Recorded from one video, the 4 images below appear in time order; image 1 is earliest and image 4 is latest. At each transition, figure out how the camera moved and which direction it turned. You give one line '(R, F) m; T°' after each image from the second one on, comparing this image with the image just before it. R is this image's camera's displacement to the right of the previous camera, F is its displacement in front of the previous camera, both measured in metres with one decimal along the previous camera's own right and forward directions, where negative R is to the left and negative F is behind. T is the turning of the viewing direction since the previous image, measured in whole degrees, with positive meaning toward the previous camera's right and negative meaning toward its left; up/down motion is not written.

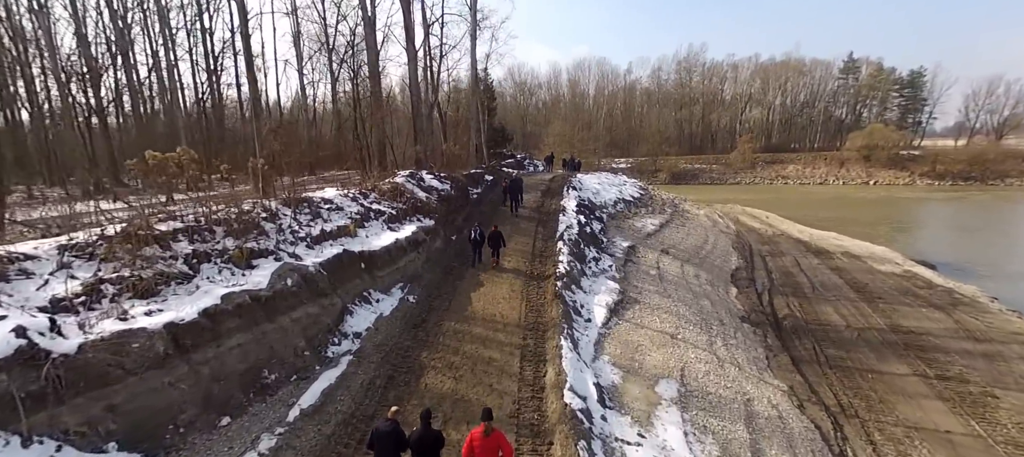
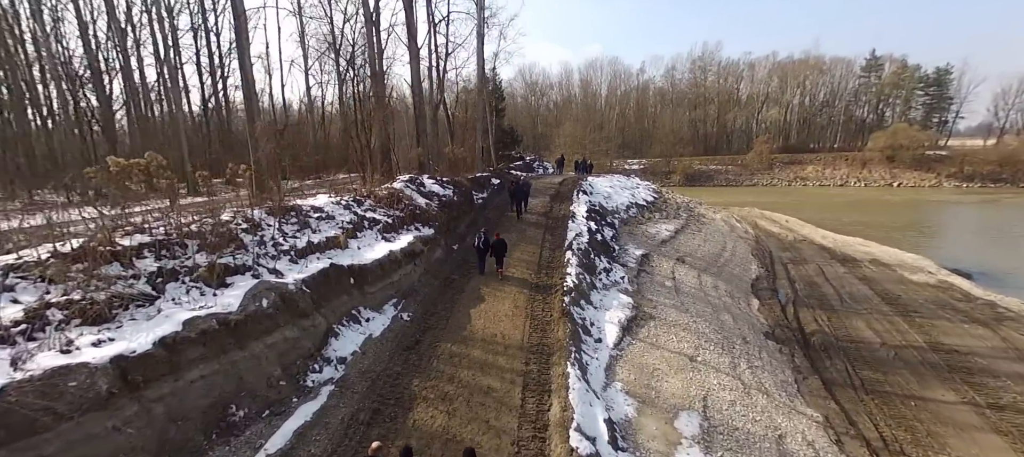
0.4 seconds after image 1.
(+0.2, +0.8) m; -2°
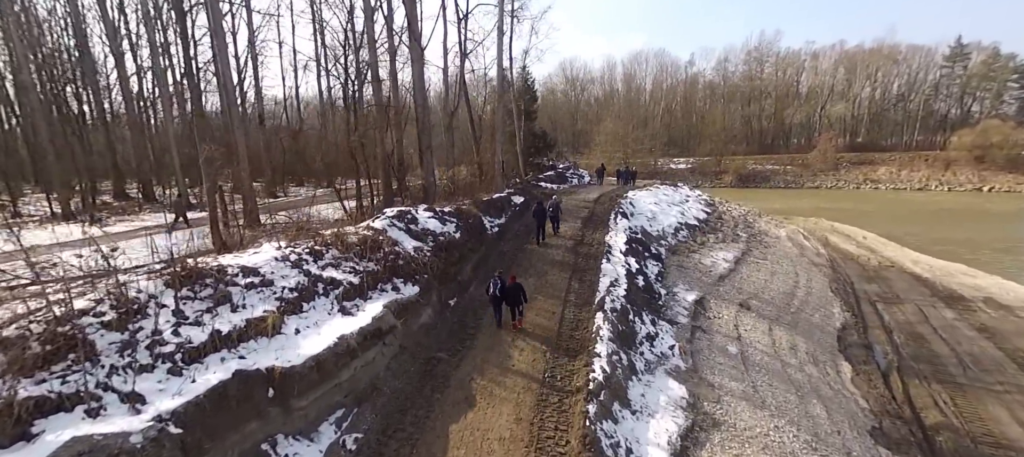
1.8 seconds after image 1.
(+0.5, +2.9) m; -5°
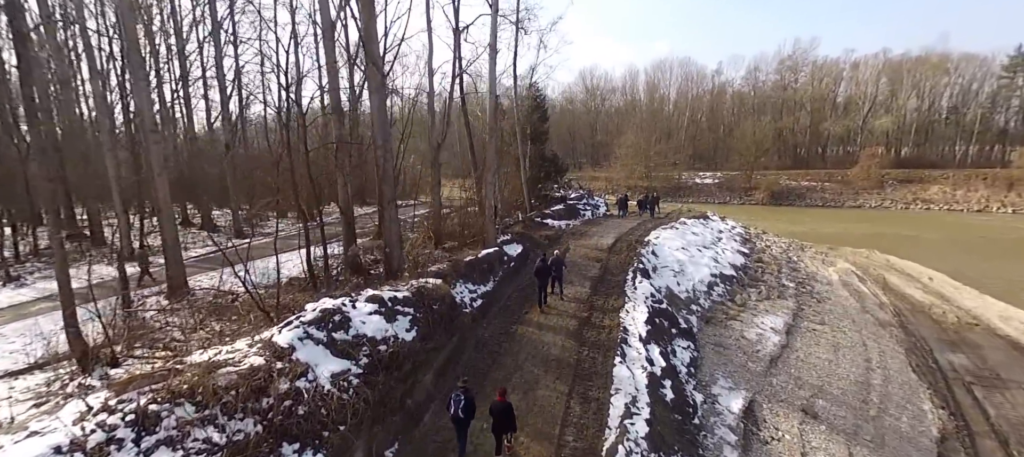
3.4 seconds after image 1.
(+0.8, +3.1) m; -3°
